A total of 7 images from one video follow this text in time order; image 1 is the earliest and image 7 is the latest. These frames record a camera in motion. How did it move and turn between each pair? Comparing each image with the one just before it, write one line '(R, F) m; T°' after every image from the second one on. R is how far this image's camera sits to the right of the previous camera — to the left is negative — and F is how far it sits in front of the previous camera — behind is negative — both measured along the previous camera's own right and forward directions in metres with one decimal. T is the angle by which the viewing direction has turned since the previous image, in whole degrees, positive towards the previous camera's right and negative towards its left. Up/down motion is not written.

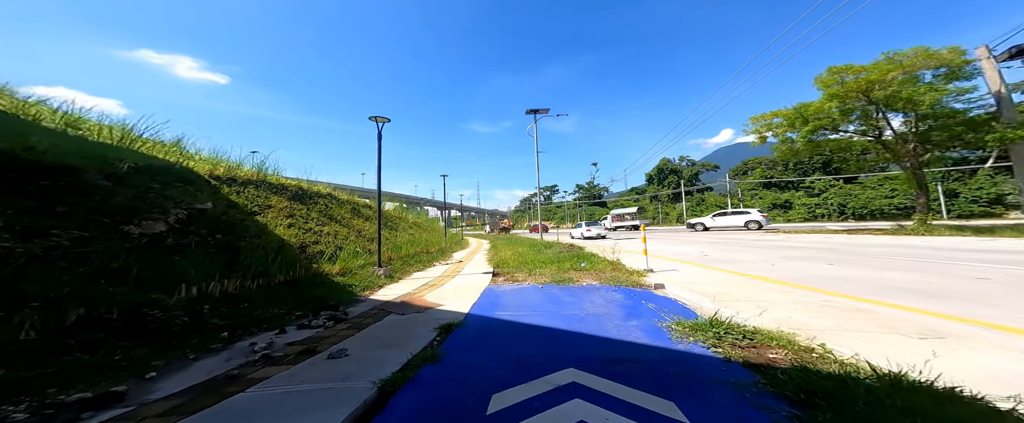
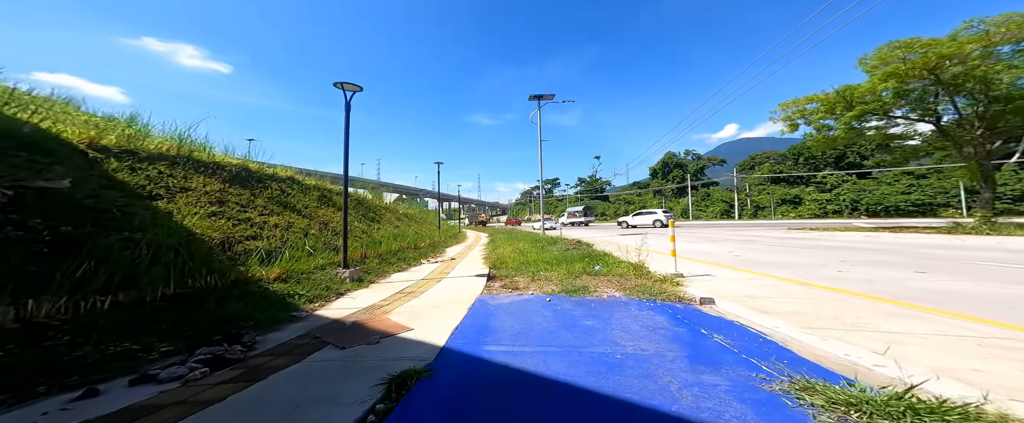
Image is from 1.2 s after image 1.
(0.0, +1.8) m; 0°
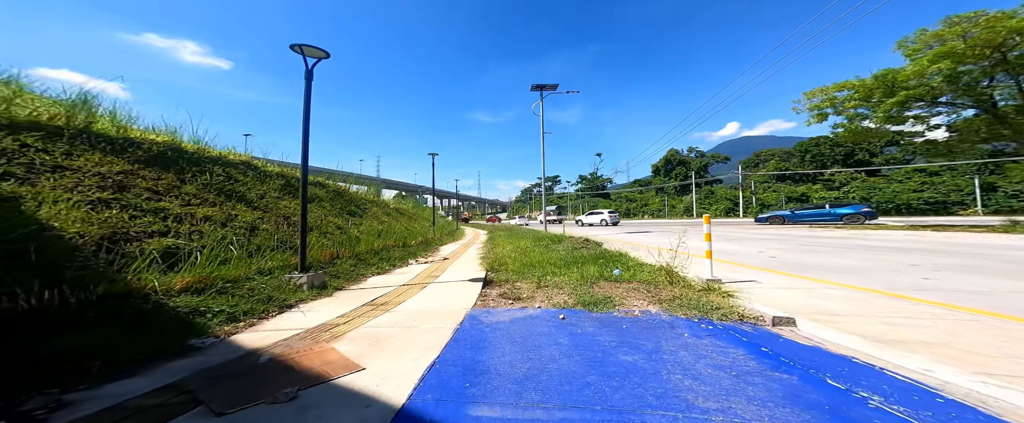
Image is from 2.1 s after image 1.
(0.0, +1.5) m; 0°
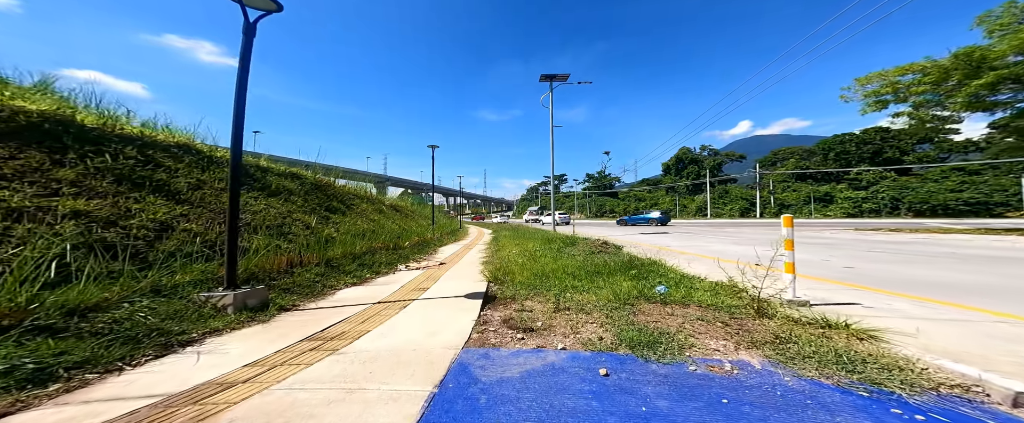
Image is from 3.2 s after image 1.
(0.0, +1.7) m; -1°
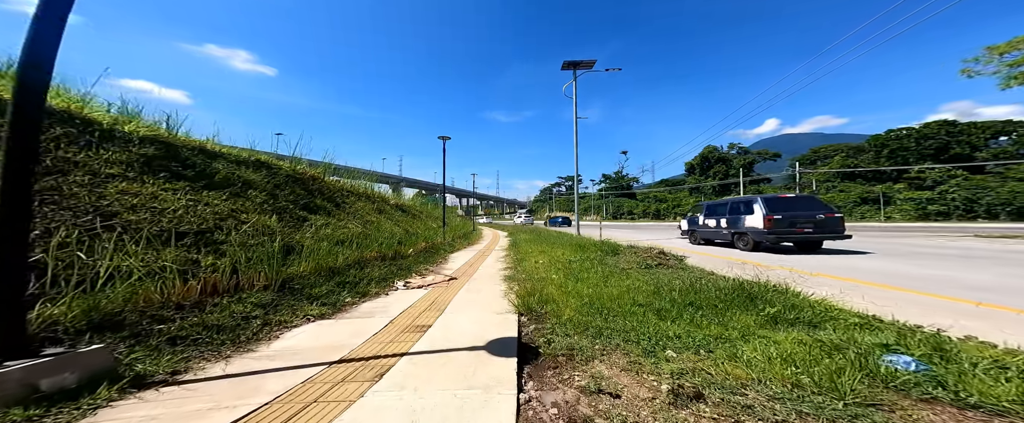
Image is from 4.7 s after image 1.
(-0.4, +2.3) m; -2°
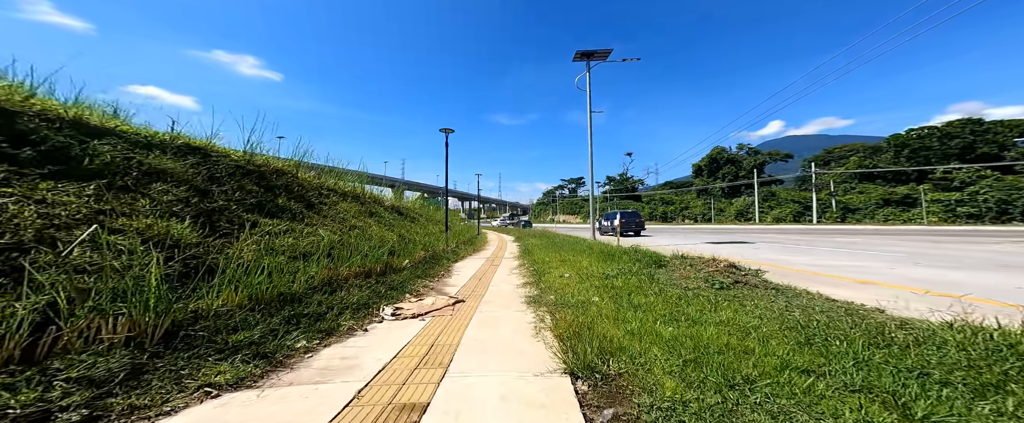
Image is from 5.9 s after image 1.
(-0.5, +1.9) m; 0°
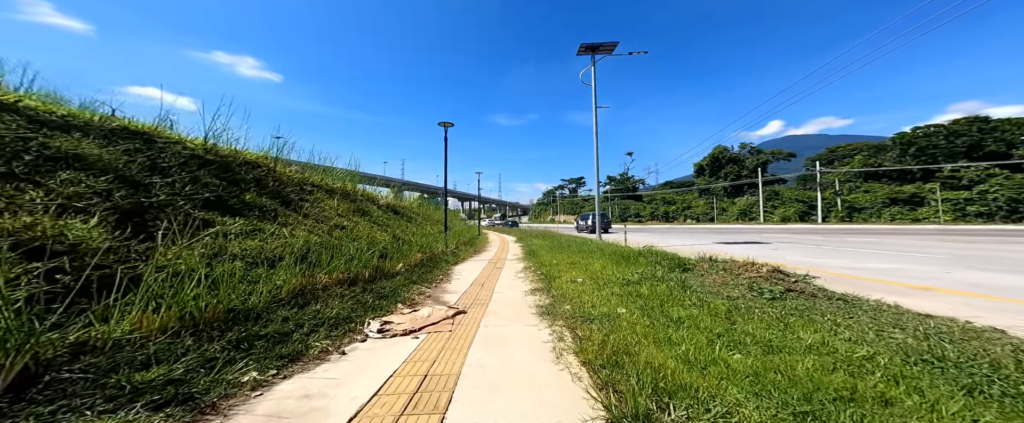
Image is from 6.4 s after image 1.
(-0.2, +0.9) m; 0°
